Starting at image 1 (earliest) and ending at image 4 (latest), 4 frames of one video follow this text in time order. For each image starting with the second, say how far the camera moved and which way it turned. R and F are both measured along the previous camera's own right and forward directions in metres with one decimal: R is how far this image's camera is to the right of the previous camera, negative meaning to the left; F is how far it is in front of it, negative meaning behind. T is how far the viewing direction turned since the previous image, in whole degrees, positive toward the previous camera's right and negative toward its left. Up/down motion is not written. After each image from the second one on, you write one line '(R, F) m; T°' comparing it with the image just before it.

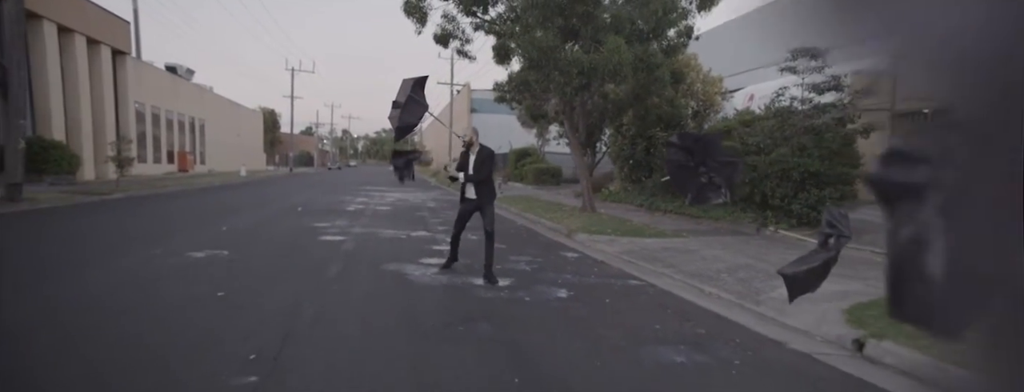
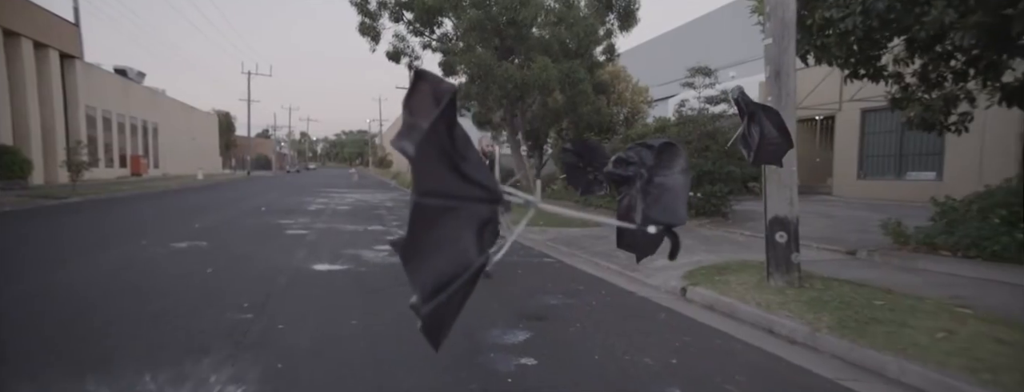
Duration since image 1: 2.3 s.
(+0.5, -1.9) m; +4°
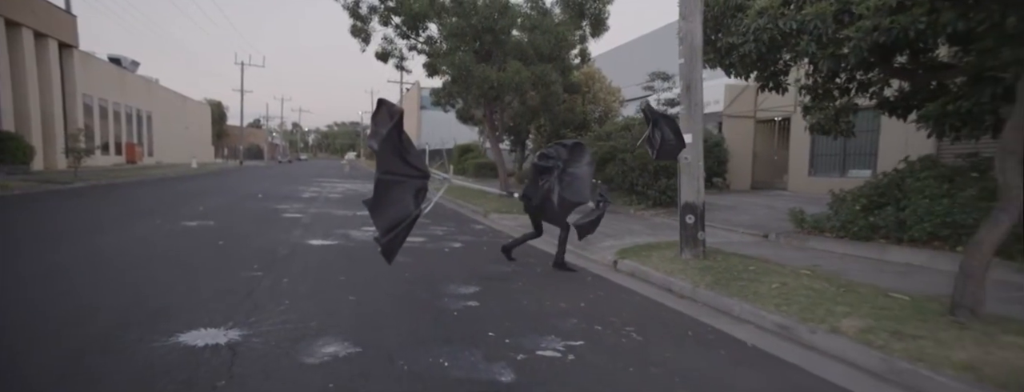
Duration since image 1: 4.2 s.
(+0.5, -1.4) m; +1°
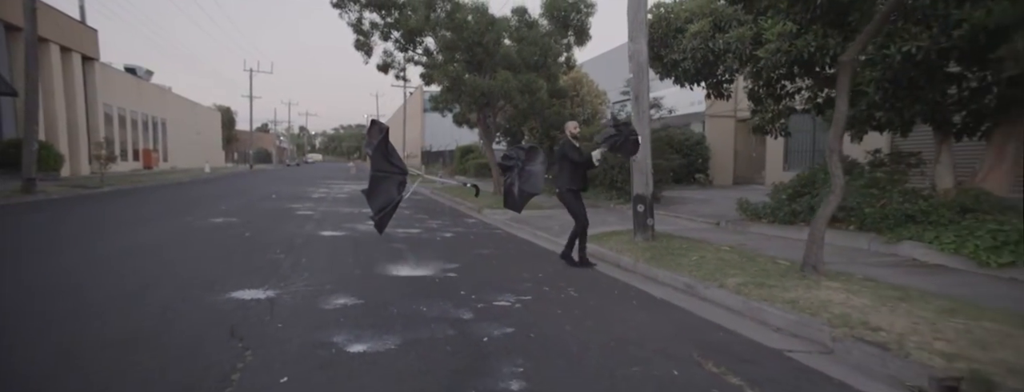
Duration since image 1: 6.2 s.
(+0.5, -1.5) m; -1°
